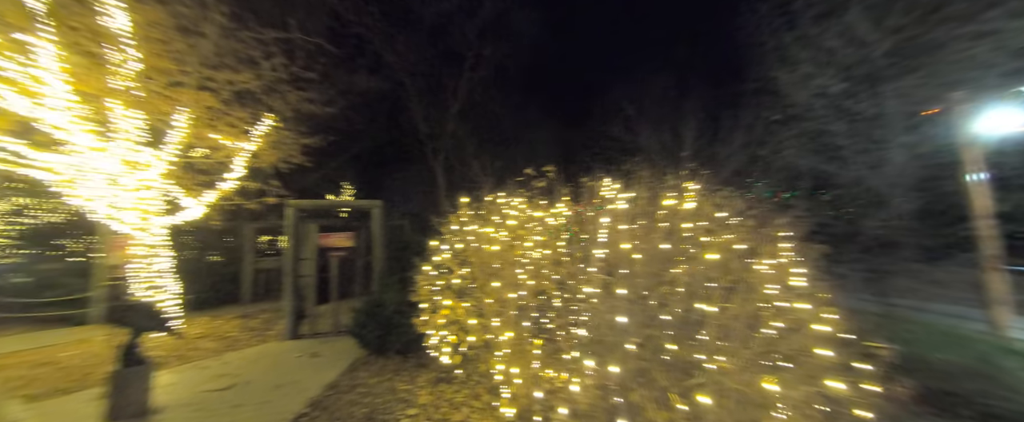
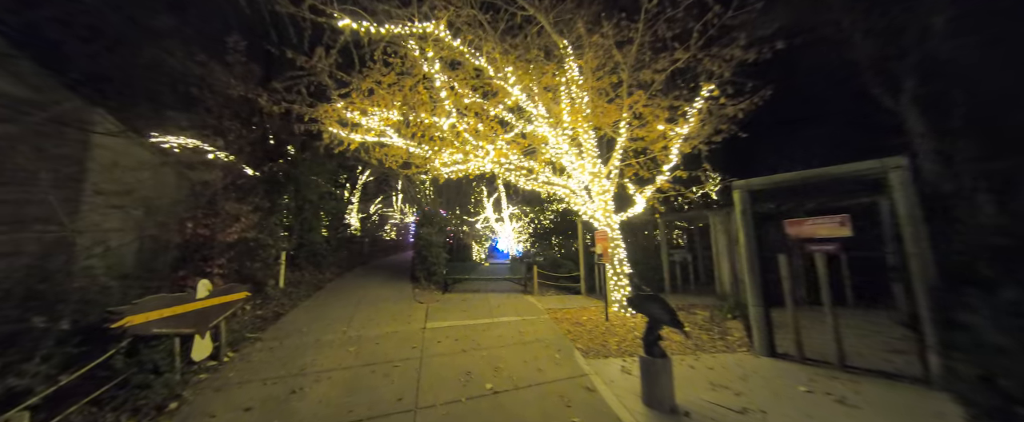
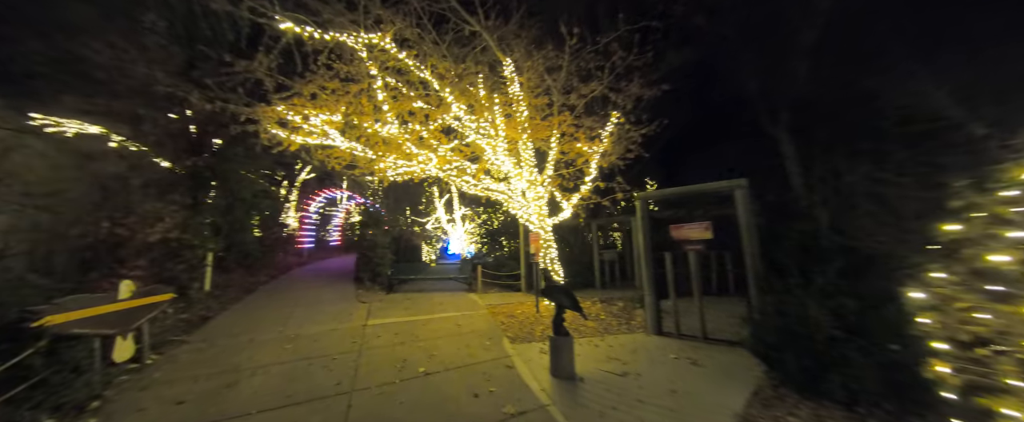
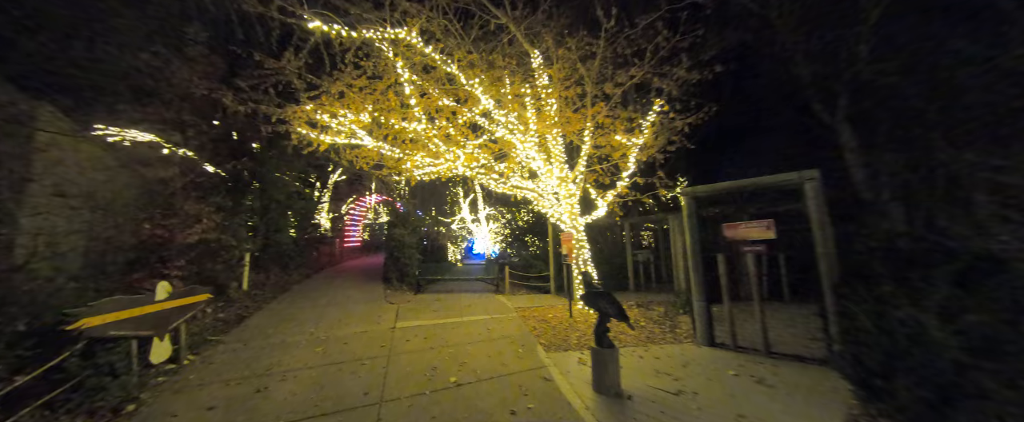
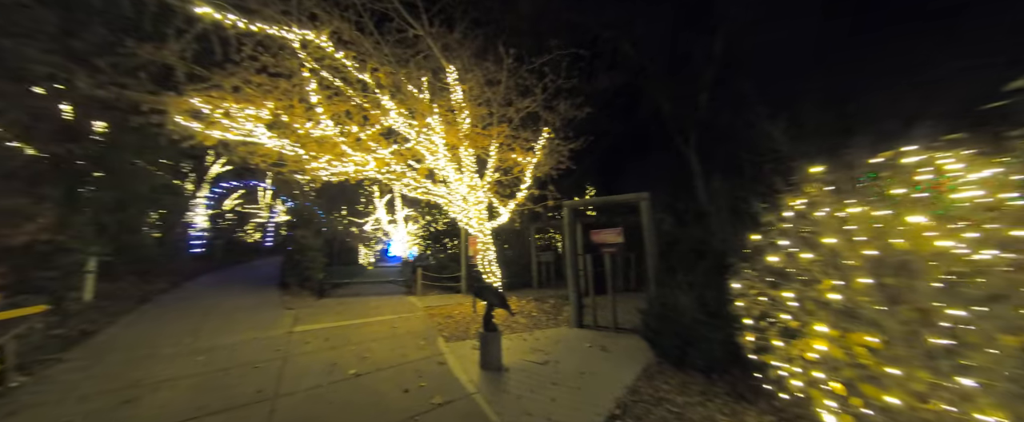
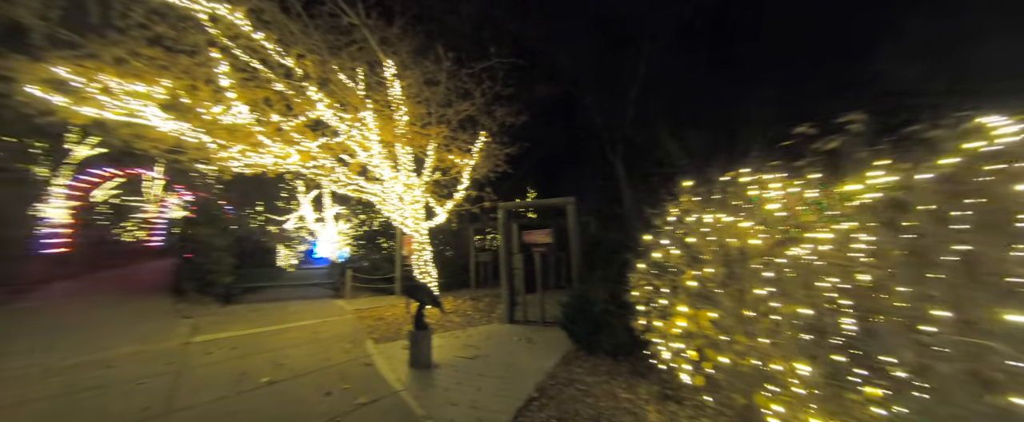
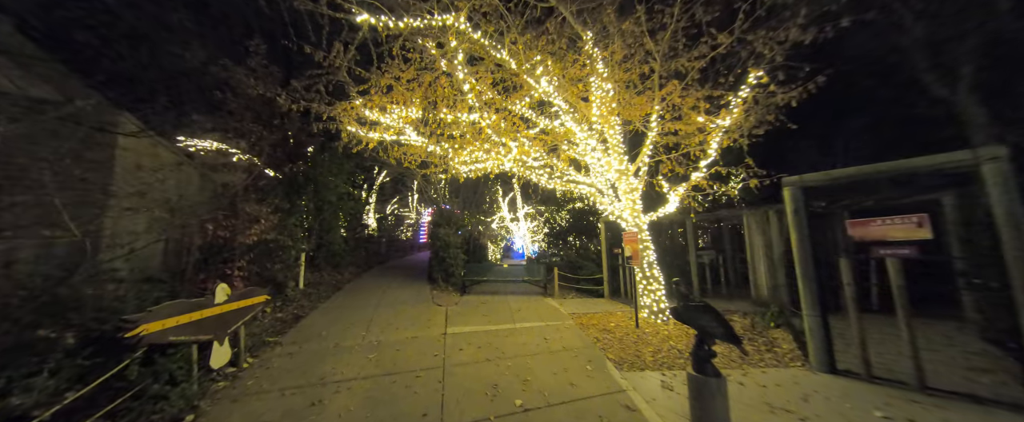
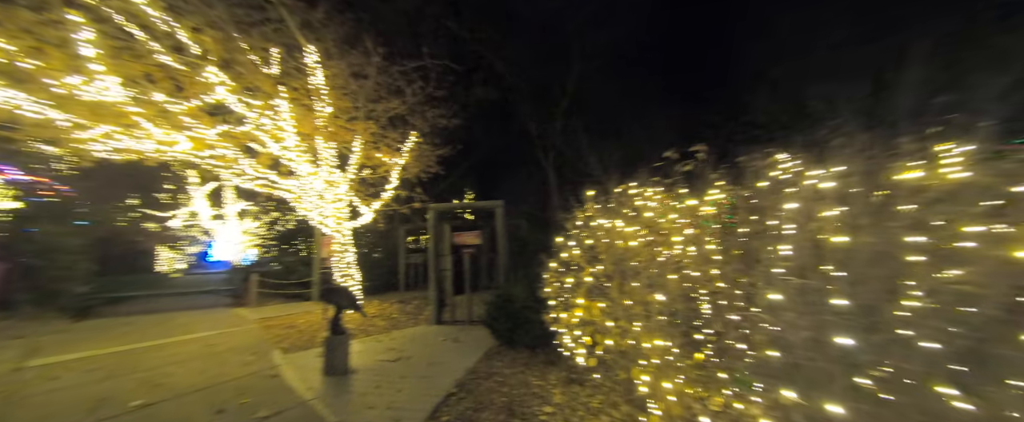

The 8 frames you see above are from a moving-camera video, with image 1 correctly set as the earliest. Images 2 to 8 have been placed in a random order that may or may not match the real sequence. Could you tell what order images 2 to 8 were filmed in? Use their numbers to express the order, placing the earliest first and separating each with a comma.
8, 6, 5, 3, 4, 2, 7
